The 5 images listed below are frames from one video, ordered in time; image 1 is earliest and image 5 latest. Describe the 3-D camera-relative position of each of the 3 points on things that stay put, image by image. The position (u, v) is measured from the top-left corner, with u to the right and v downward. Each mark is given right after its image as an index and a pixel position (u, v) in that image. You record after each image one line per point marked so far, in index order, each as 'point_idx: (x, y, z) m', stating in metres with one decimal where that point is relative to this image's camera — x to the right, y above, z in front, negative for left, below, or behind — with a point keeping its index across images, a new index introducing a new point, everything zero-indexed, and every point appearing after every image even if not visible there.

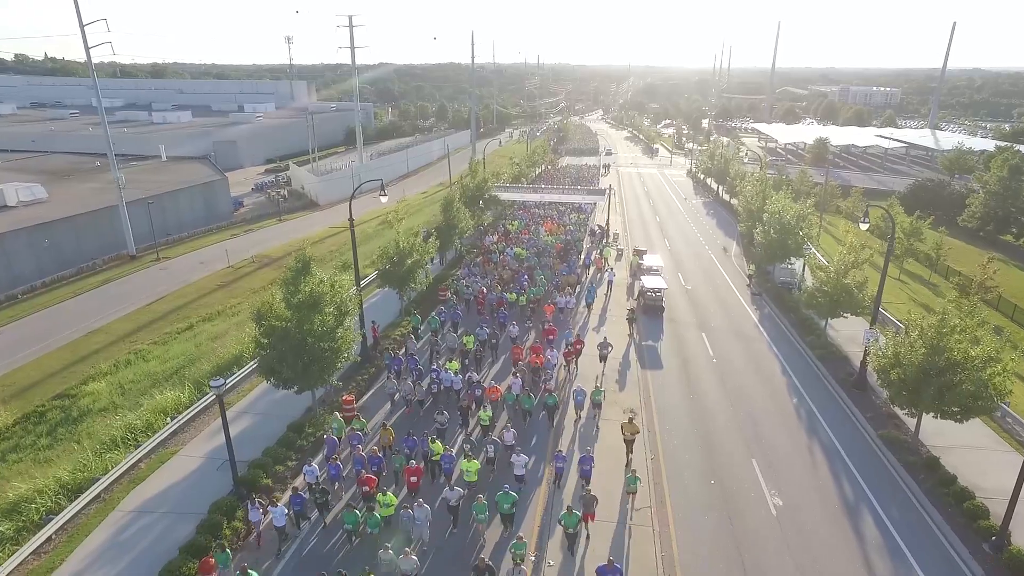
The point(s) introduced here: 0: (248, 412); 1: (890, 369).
0: (-6.7, -3.1, +16.4) m
1: (+8.4, -1.9, +14.4) m
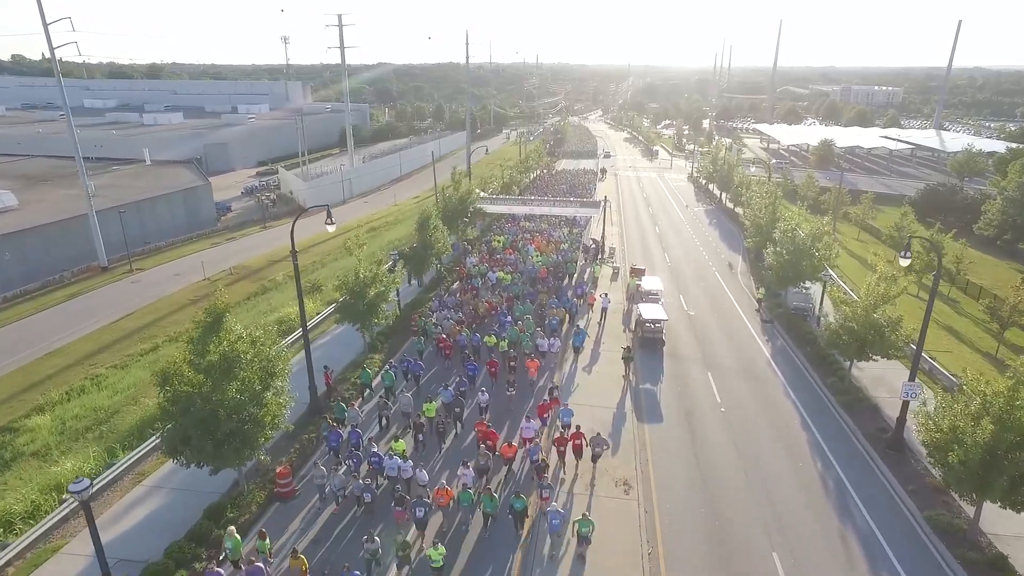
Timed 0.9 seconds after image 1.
0: (-7.3, -4.2, +13.6) m
1: (+7.7, -2.9, +11.6) m
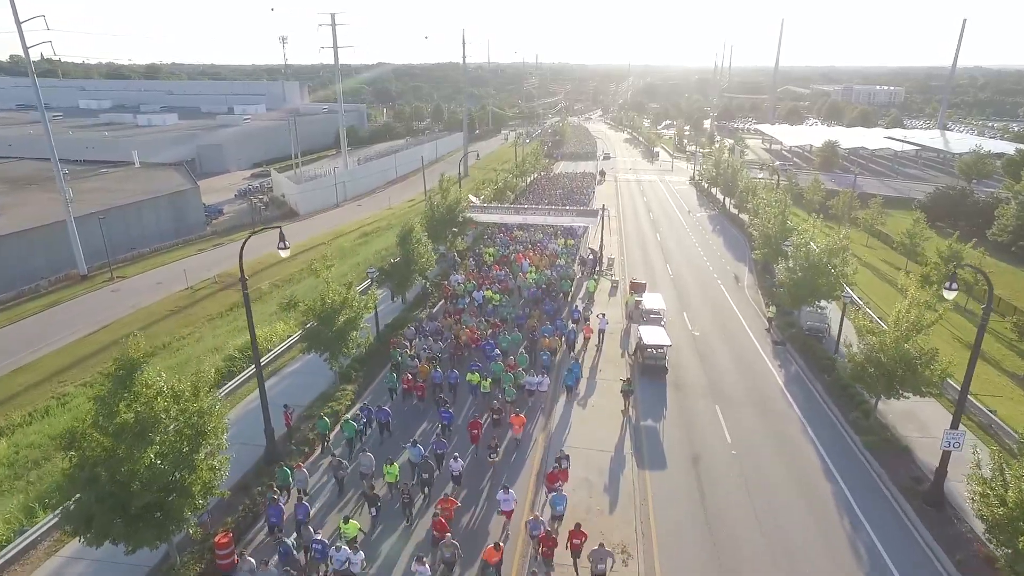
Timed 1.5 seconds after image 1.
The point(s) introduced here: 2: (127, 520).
0: (-7.7, -4.8, +11.6) m
1: (+7.4, -3.5, +9.6) m
2: (-5.6, -3.4, +9.5) m
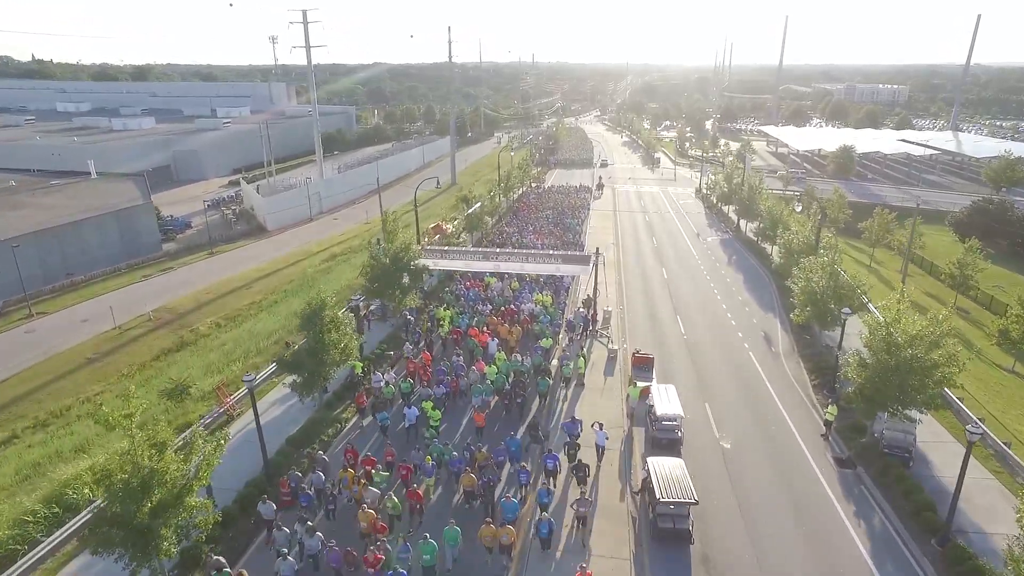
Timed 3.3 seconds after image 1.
0: (-8.8, -7.3, +4.7) m
1: (+6.2, -5.9, +2.8) m
2: (-6.8, -5.9, +2.7) m
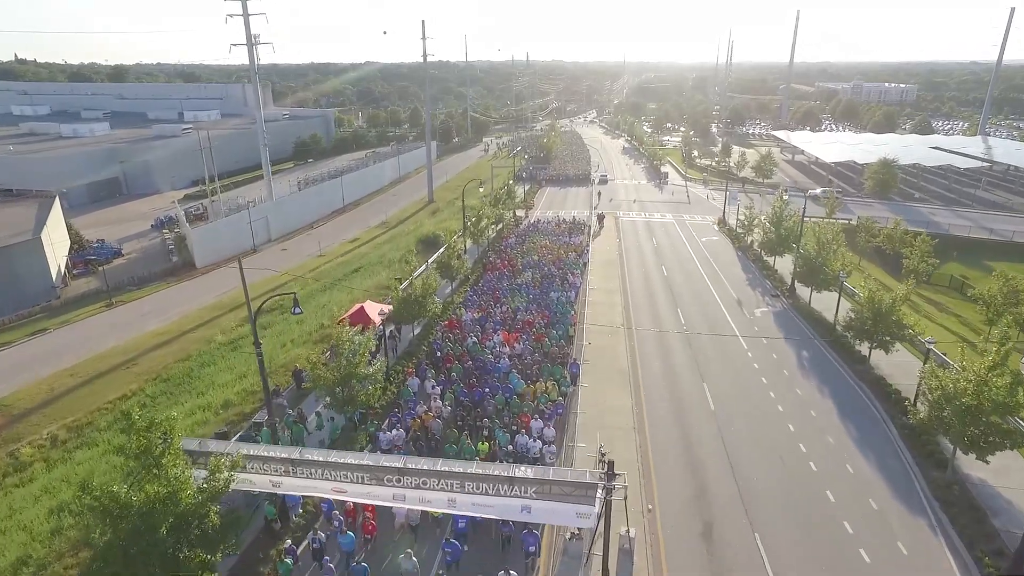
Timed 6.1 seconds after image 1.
0: (-10.1, -11.7, -7.8) m
1: (+5.0, -10.3, -9.7) m
2: (-8.1, -10.3, -9.9) m
